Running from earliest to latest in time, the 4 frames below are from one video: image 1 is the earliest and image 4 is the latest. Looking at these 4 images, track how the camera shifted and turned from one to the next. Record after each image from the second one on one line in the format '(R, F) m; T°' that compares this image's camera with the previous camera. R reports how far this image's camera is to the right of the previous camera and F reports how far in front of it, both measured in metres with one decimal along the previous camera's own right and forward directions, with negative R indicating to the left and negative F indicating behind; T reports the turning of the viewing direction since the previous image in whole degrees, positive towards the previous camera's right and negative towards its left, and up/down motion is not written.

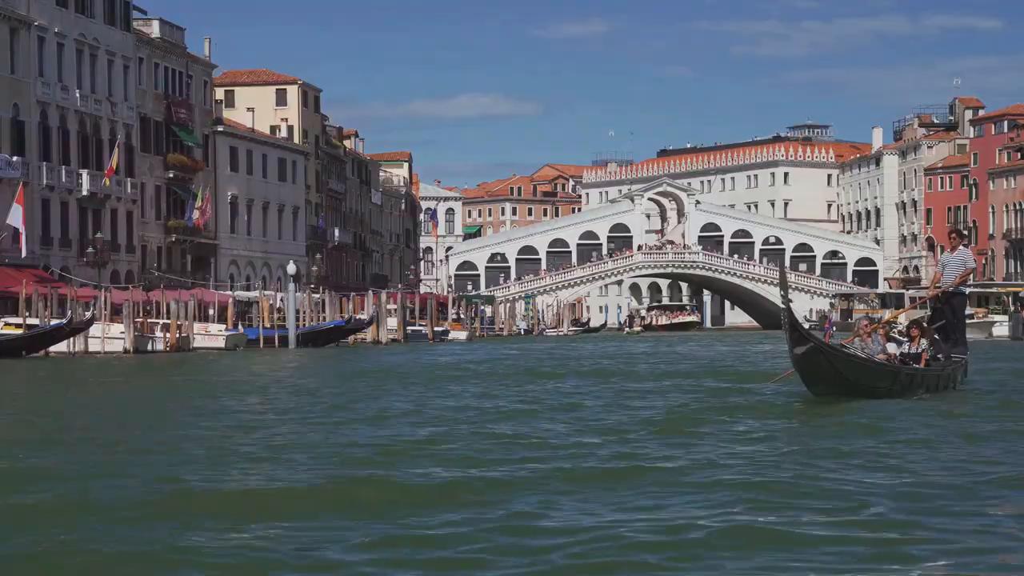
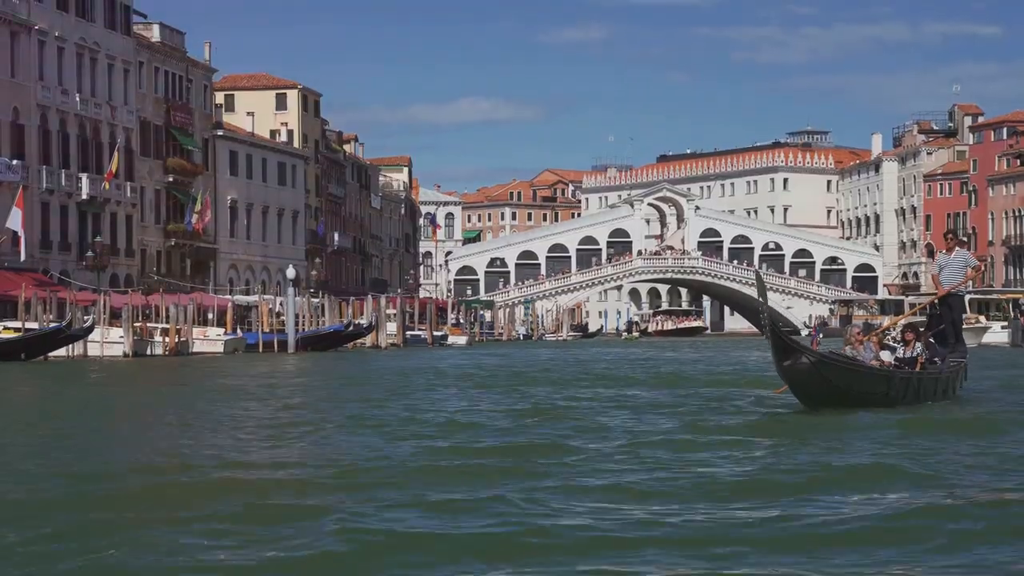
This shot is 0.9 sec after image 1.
(-2.2, -1.1) m; 0°
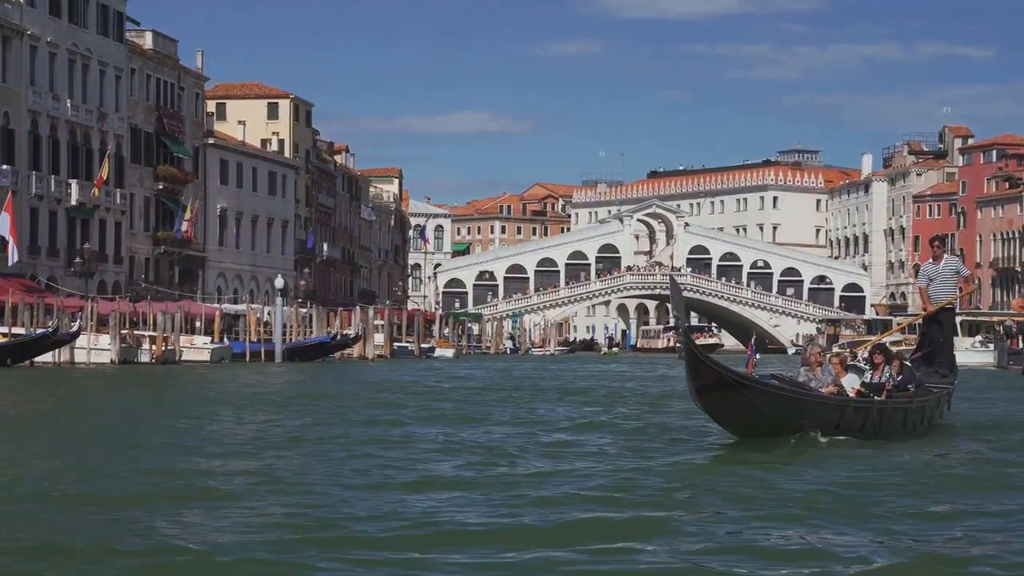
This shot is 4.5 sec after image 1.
(+2.0, +1.7) m; 0°
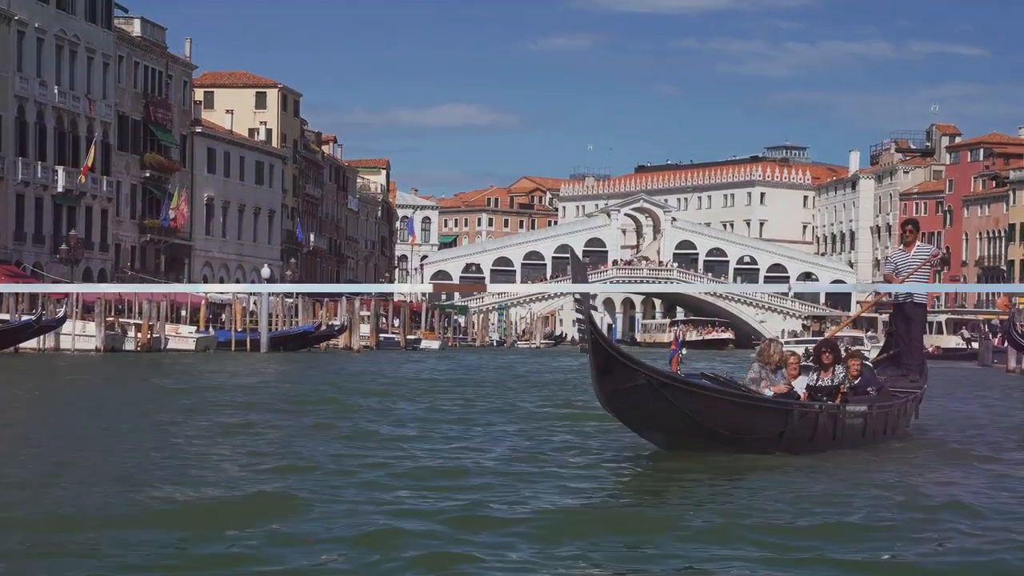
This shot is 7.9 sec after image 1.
(+0.1, 0.0) m; 0°
